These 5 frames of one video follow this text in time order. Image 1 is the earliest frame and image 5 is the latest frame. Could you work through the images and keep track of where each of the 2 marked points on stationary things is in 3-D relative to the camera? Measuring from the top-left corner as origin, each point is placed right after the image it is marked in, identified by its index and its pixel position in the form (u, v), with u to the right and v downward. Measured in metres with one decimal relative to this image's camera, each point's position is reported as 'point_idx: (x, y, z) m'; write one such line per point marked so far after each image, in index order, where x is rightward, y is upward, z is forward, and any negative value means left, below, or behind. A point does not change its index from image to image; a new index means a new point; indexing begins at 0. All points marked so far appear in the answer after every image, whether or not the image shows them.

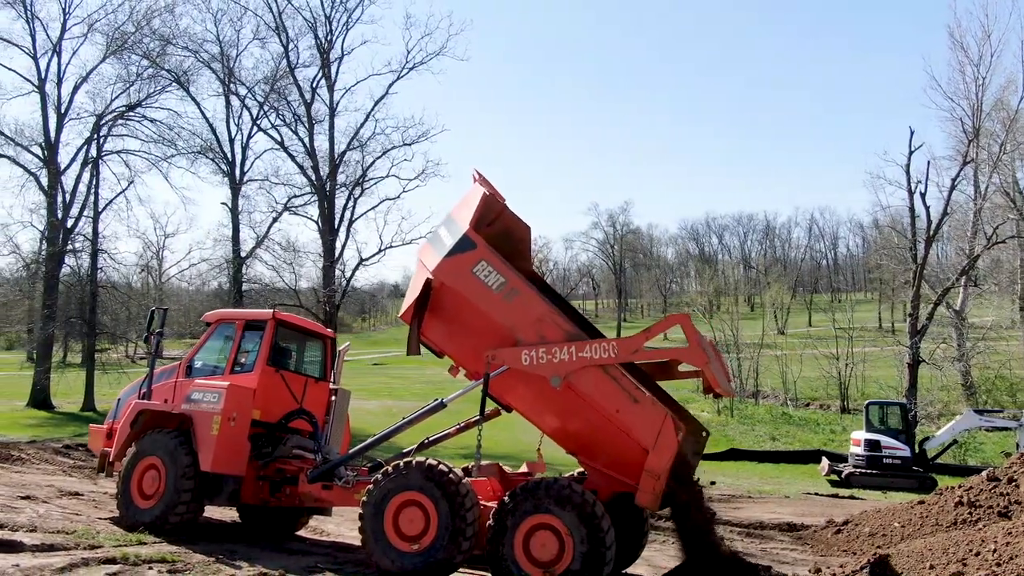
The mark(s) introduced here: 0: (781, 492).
0: (+6.5, -4.9, +18.6) m
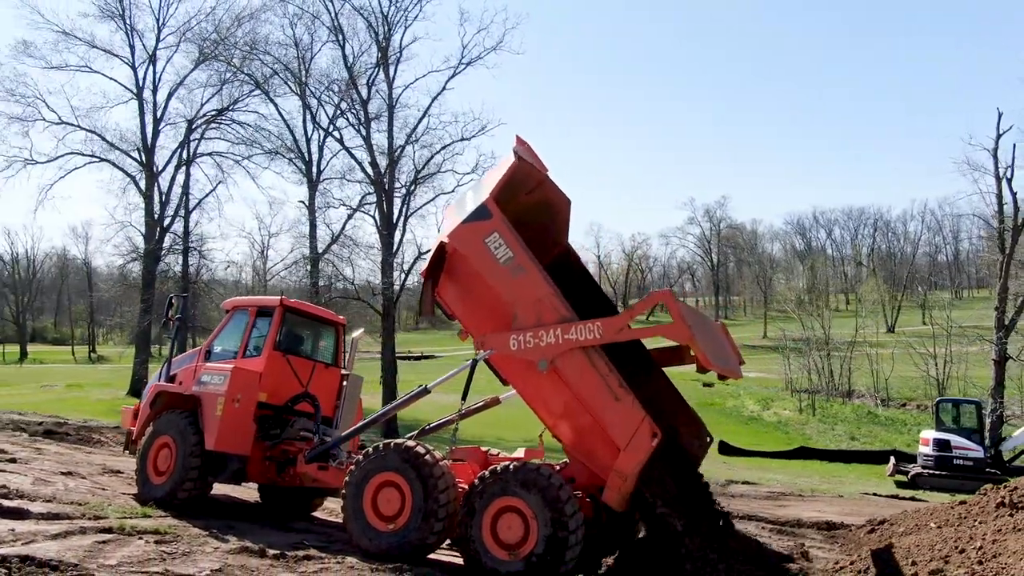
0: (+7.5, -4.7, +17.9) m
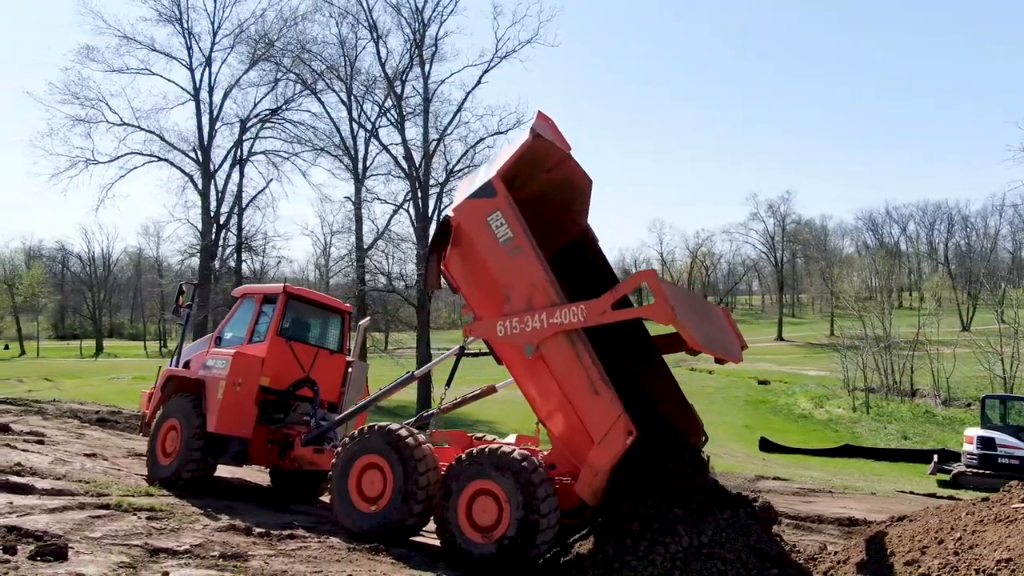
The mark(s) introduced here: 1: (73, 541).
0: (+8.1, -4.5, +17.4) m
1: (-3.2, -1.9, +5.6) m
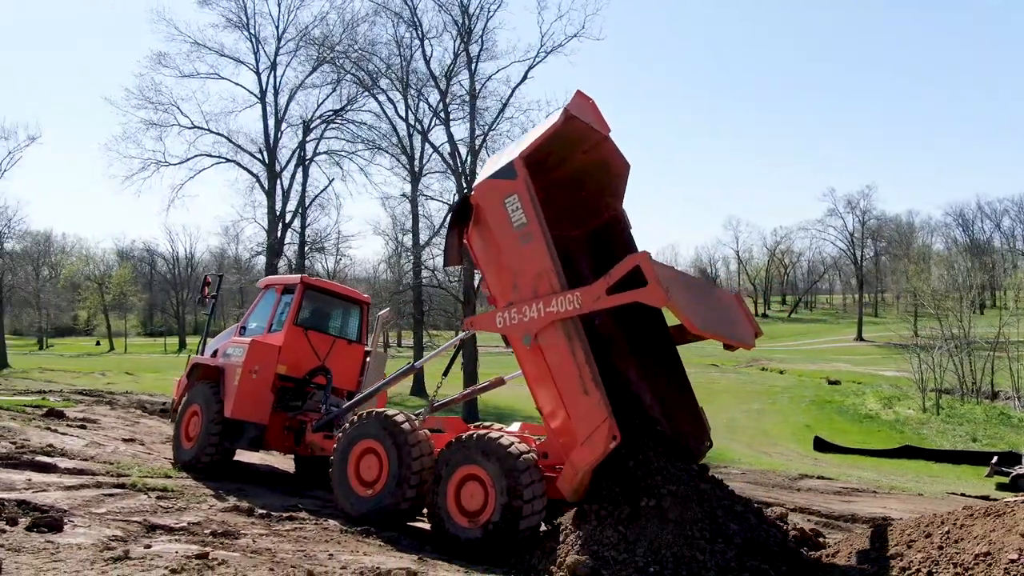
0: (+8.8, -4.4, +16.7) m
1: (-3.4, -1.8, +5.9) m
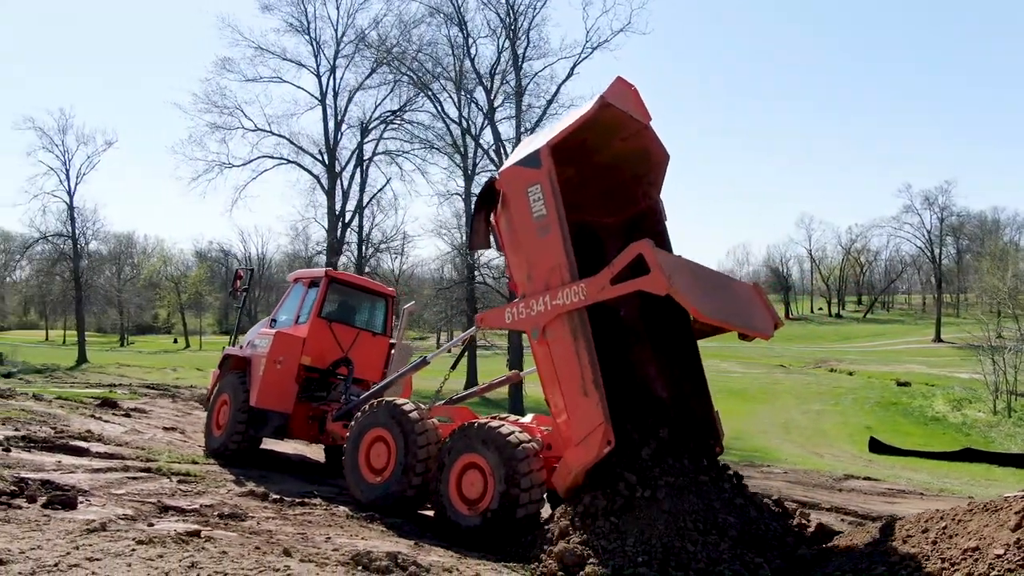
0: (+9.6, -4.3, +16.1) m
1: (-3.4, -1.7, +6.3) m
